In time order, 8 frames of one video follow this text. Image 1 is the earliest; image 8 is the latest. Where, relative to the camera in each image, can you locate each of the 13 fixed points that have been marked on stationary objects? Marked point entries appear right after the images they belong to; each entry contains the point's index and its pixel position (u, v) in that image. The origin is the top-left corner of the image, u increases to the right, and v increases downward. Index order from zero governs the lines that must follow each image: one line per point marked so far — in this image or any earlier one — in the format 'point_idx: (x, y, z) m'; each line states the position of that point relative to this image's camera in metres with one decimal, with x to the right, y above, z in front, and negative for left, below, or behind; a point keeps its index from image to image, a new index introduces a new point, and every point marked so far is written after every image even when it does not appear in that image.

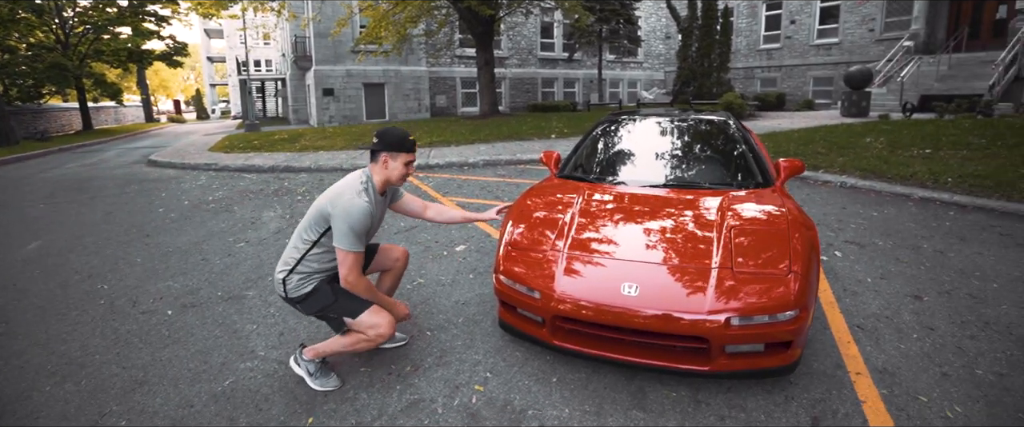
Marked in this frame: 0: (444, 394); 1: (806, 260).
0: (-0.4, -1.2, +2.9) m
1: (+2.0, -0.3, +3.0) m
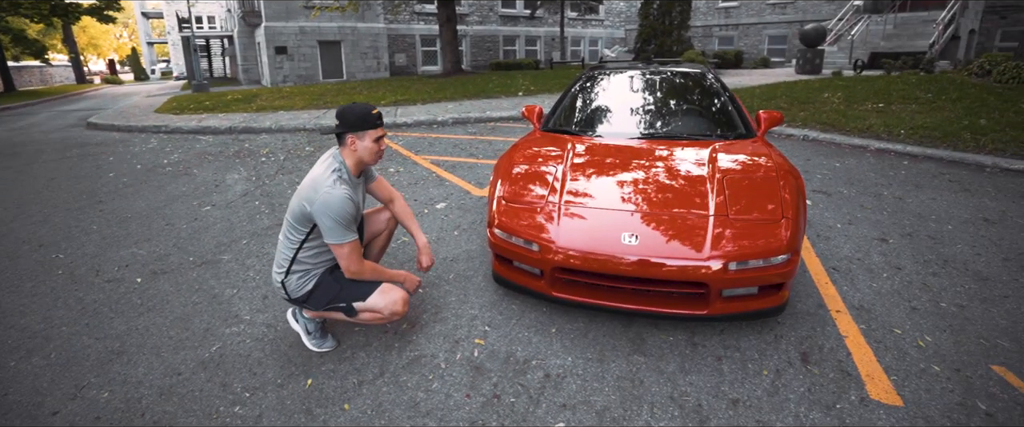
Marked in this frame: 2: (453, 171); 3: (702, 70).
0: (-0.4, -0.9, +2.9) m
1: (+1.9, 0.0, +3.1) m
2: (-0.9, +0.7, +6.9) m
3: (+2.3, +1.8, +5.6) m
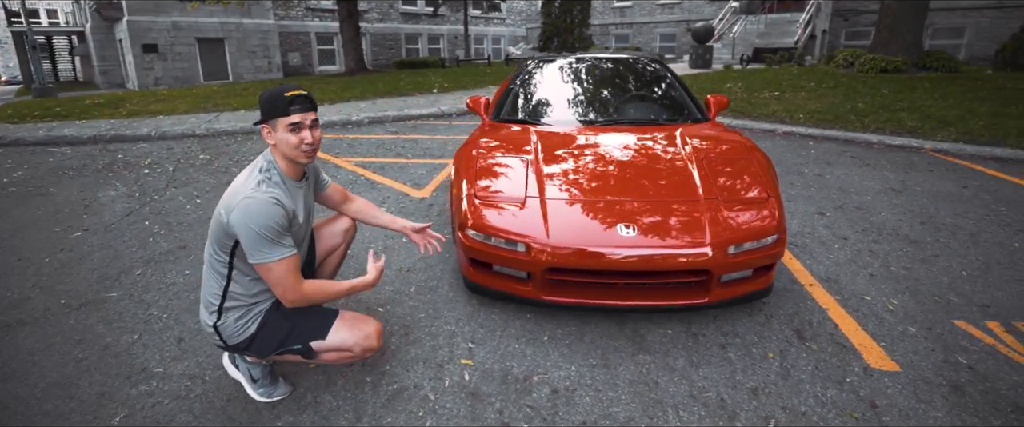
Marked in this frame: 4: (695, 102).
0: (-0.4, -0.9, +2.5) m
1: (+1.8, +0.2, +3.1) m
2: (-1.8, +0.6, +6.3) m
3: (+1.5, +1.9, +5.6) m
4: (+1.8, +1.3, +4.7) m
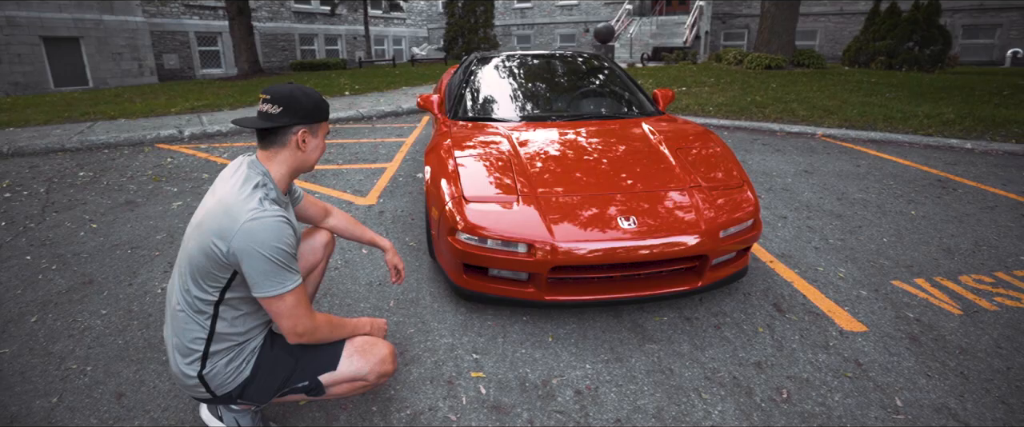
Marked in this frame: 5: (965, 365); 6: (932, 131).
0: (-0.3, -0.9, +2.3) m
1: (+1.6, +0.3, +3.3) m
2: (-2.5, +0.4, +5.7) m
3: (+0.8, +2.0, +5.7) m
4: (+1.3, +1.4, +4.9) m
5: (+2.5, -0.8, +2.5) m
6: (+6.5, +1.3, +7.1) m
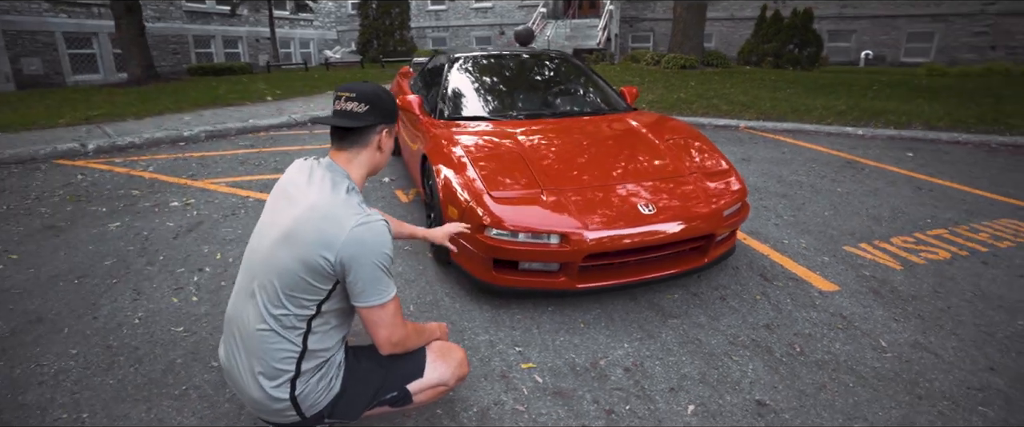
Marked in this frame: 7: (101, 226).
0: (0.0, -0.9, +2.3) m
1: (+1.6, +0.4, +3.7) m
2: (-2.8, +0.3, +5.3) m
3: (+0.3, +2.0, +5.9) m
4: (+1.0, +1.5, +5.2) m
5: (+2.7, -0.6, +3.0) m
6: (+5.8, +1.7, +8.2) m
7: (-4.0, -0.1, +4.4) m
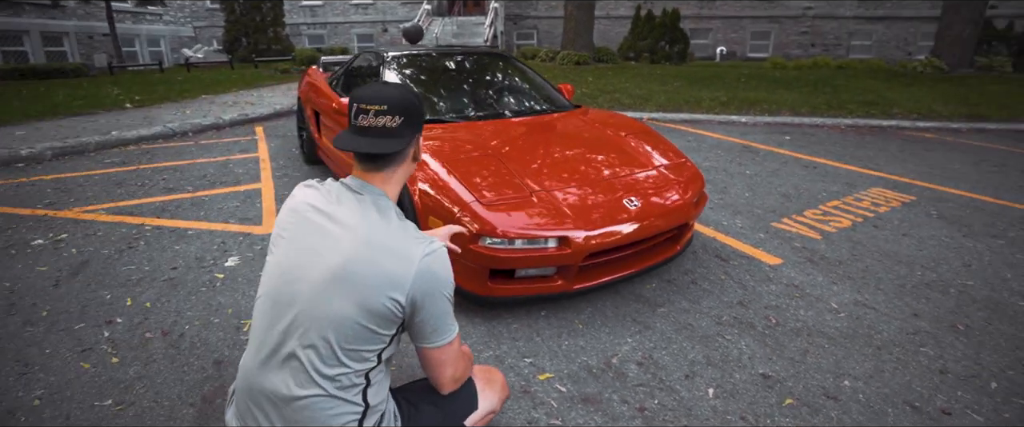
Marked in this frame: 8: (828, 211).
0: (+0.1, -0.9, +2.2) m
1: (+1.3, +0.5, +3.9) m
2: (-3.4, 0.0, +4.5) m
3: (-0.7, +2.0, +5.7) m
4: (+0.2, +1.5, +5.2) m
5: (+2.6, -0.4, +3.5) m
6: (+4.2, +2.1, +9.3) m
7: (-4.3, -0.5, +3.4) m
8: (+3.2, 0.0, +4.6) m
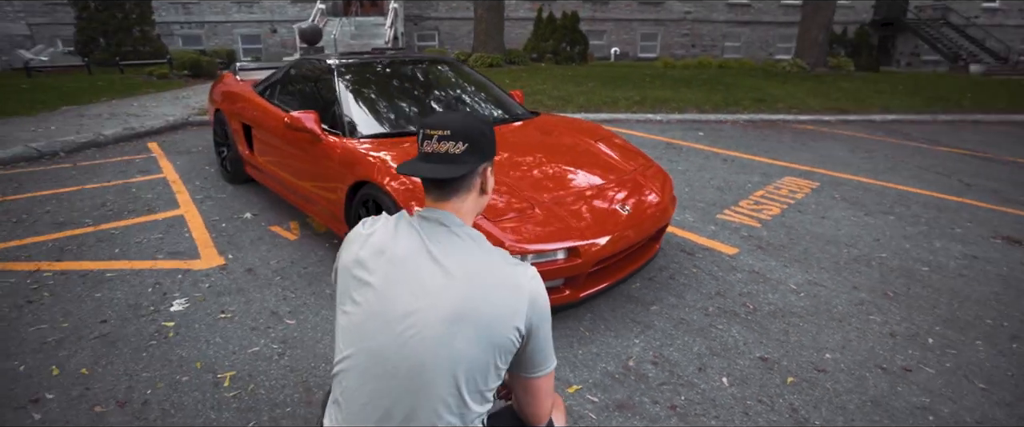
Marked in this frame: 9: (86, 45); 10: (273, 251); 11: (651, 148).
0: (+0.3, -1.0, +2.2) m
1: (+1.0, +0.5, +4.1) m
2: (-3.6, -0.3, +3.8) m
3: (-1.3, +1.8, +5.4) m
4: (-0.3, +1.4, +5.1) m
5: (+2.4, -0.3, +3.9) m
6: (+2.7, +2.2, +9.9) m
7: (-4.2, -0.9, +2.5) m
8: (+2.8, +0.2, +5.1) m
9: (-17.6, +7.3, +19.4) m
10: (-2.0, -0.3, +3.8) m
11: (+2.2, +1.1, +7.3) m
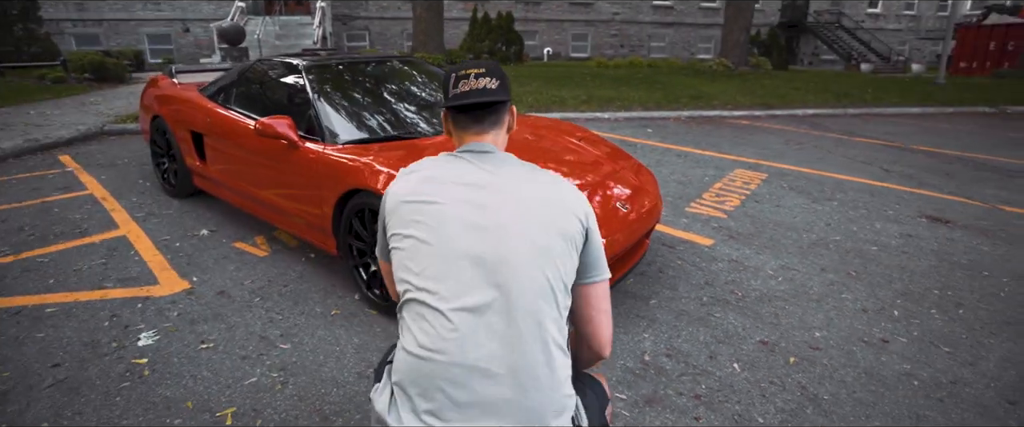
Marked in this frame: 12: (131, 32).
0: (+0.5, -1.0, +2.2) m
1: (+0.9, +0.6, +4.2) m
2: (-3.7, -0.5, +3.2) m
3: (-1.7, +1.8, +5.2) m
4: (-0.7, +1.3, +5.0) m
5: (+2.3, -0.3, +4.2) m
6: (+1.6, +2.3, +10.1) m
7: (-4.1, -1.1, +1.9) m
8: (+2.5, +0.3, +5.5) m
9: (-19.9, +6.3, +16.8) m
10: (-2.1, -0.4, +3.5) m
11: (+1.6, +1.1, +7.5) m
12: (-17.8, +8.8, +22.0) m
